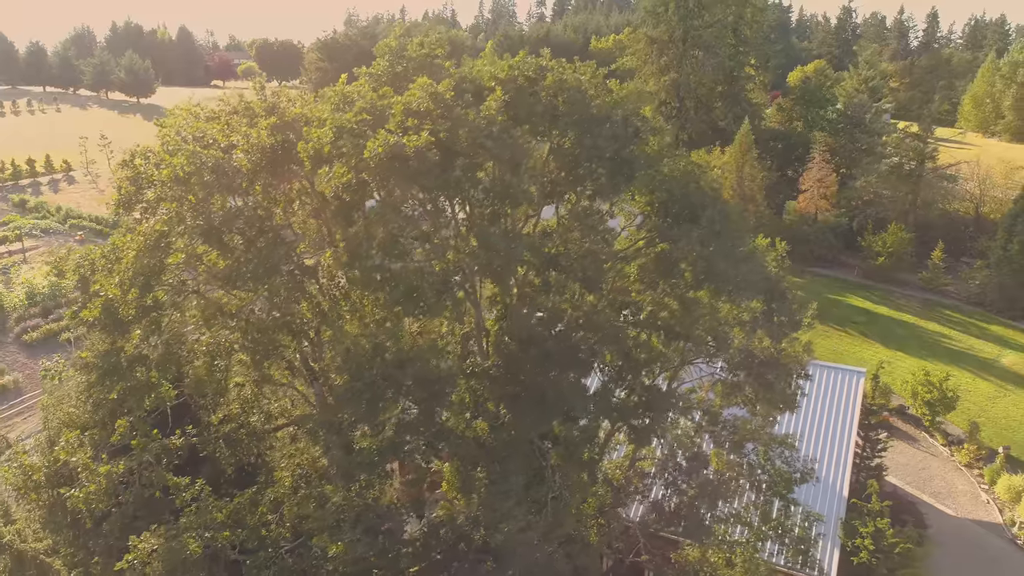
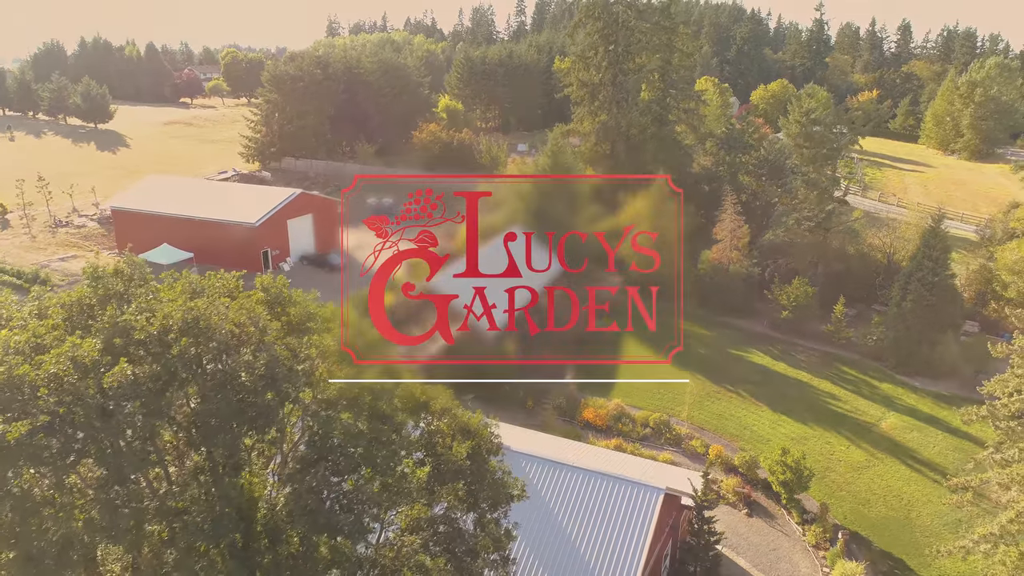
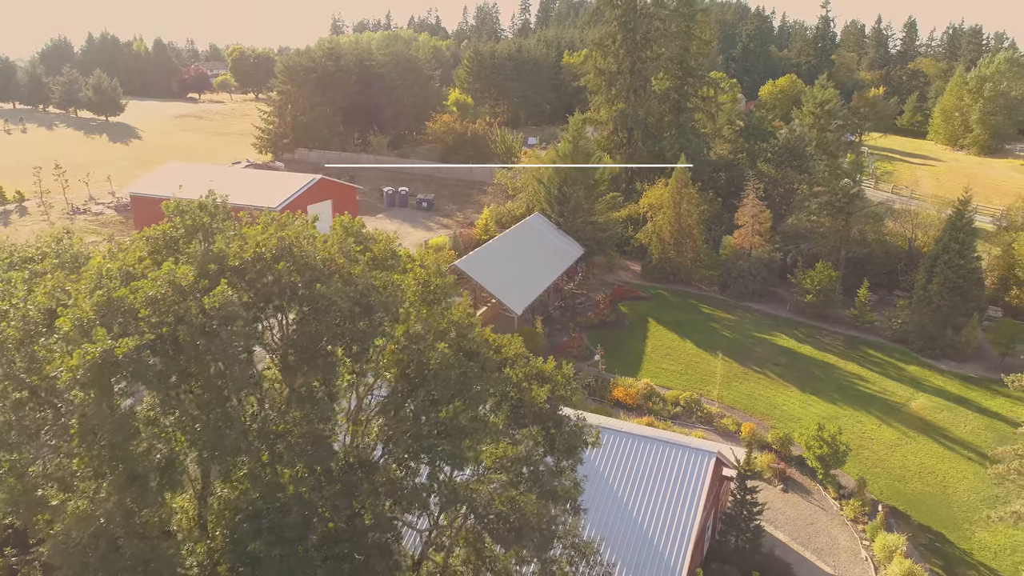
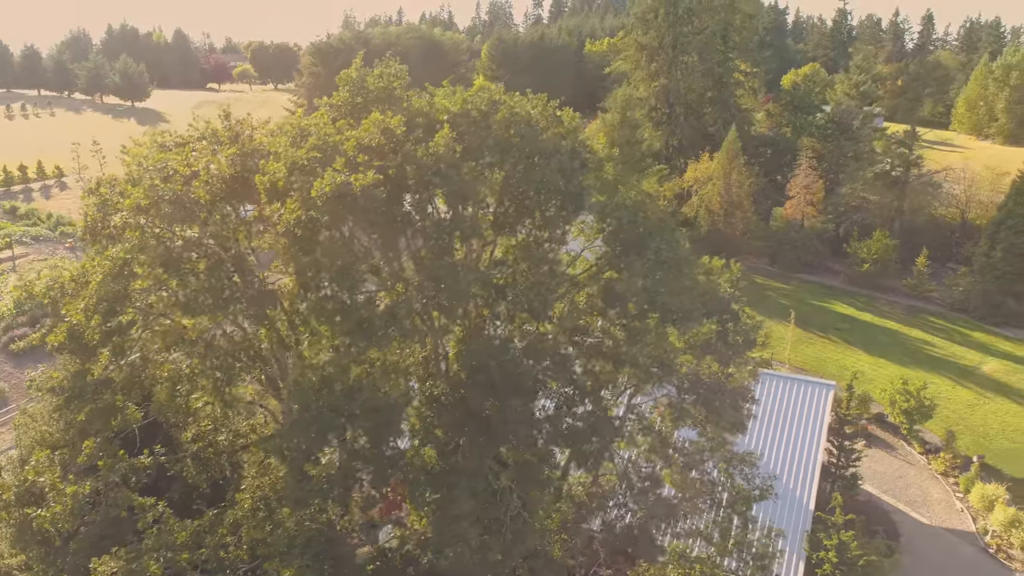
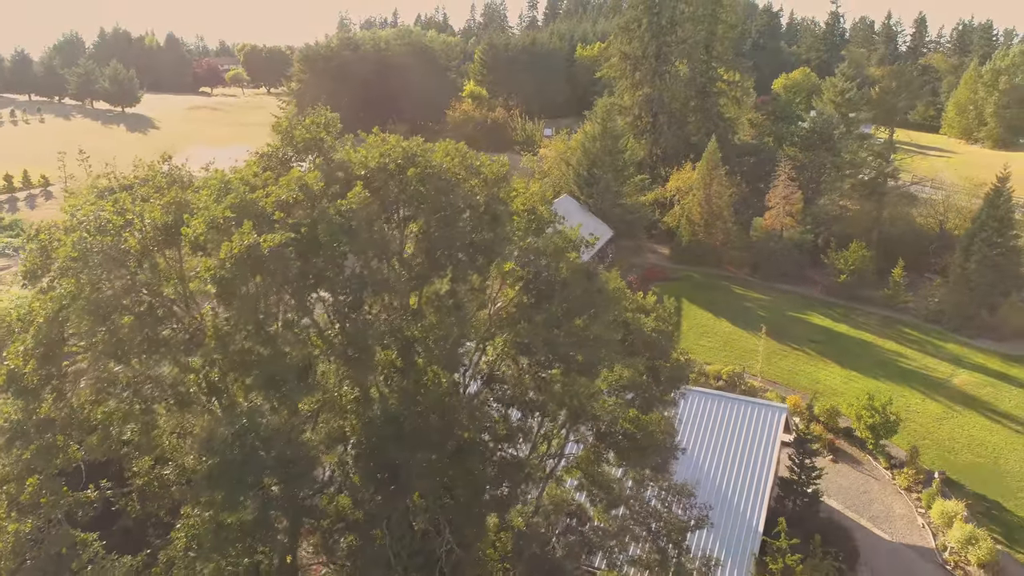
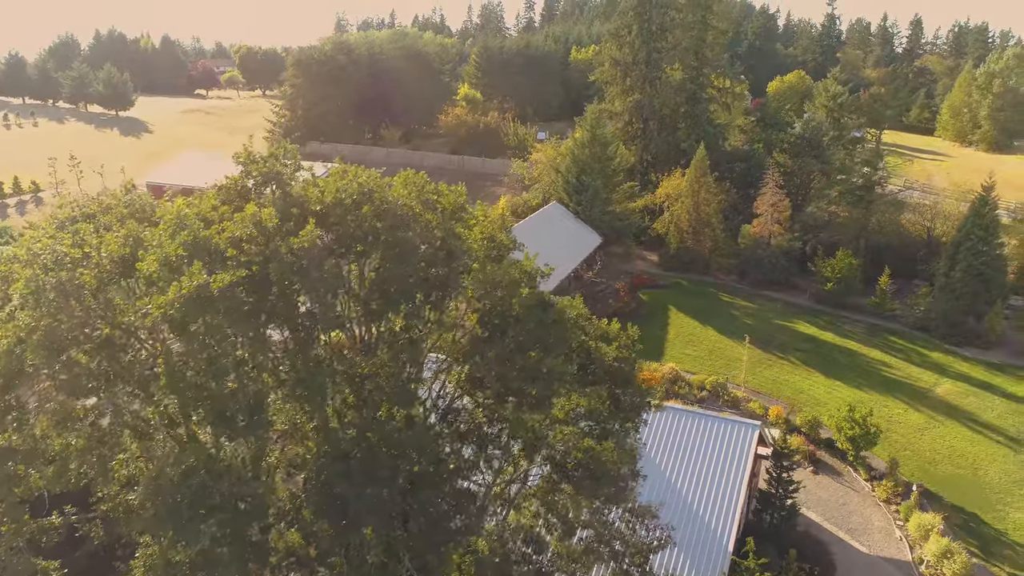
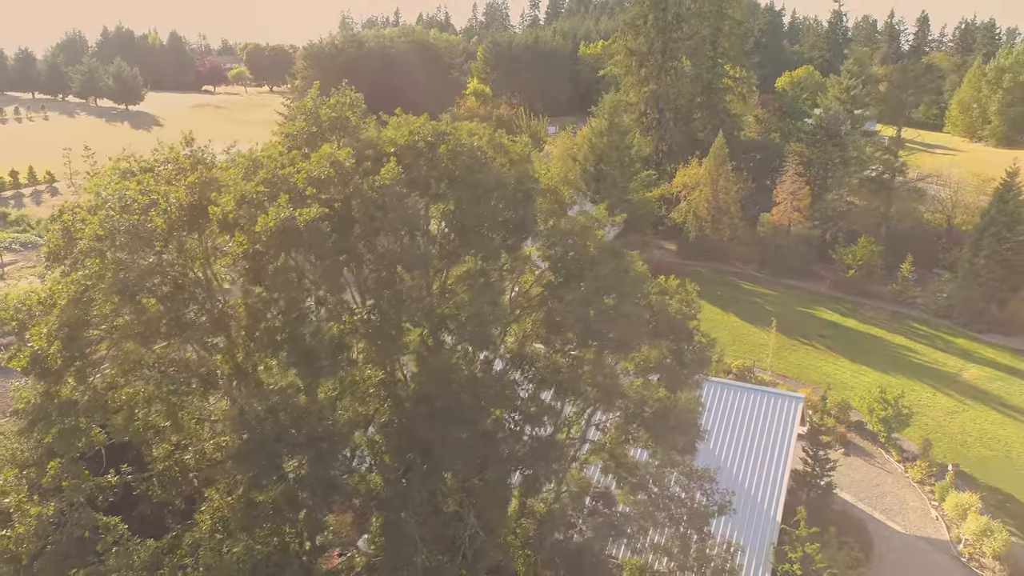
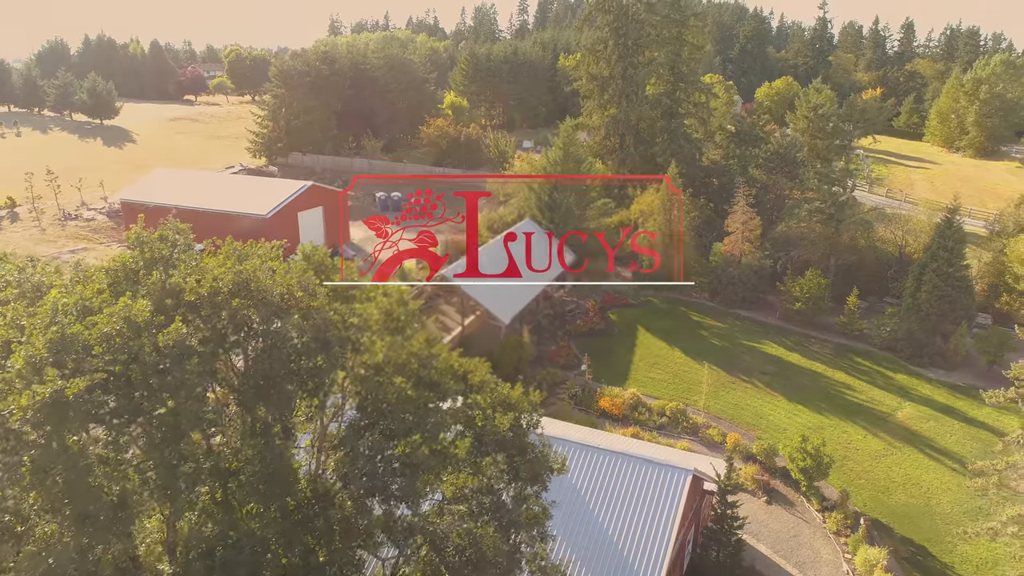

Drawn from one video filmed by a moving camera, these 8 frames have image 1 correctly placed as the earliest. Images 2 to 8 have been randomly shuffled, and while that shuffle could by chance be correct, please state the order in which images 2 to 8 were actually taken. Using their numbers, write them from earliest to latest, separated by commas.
4, 7, 5, 6, 3, 8, 2
